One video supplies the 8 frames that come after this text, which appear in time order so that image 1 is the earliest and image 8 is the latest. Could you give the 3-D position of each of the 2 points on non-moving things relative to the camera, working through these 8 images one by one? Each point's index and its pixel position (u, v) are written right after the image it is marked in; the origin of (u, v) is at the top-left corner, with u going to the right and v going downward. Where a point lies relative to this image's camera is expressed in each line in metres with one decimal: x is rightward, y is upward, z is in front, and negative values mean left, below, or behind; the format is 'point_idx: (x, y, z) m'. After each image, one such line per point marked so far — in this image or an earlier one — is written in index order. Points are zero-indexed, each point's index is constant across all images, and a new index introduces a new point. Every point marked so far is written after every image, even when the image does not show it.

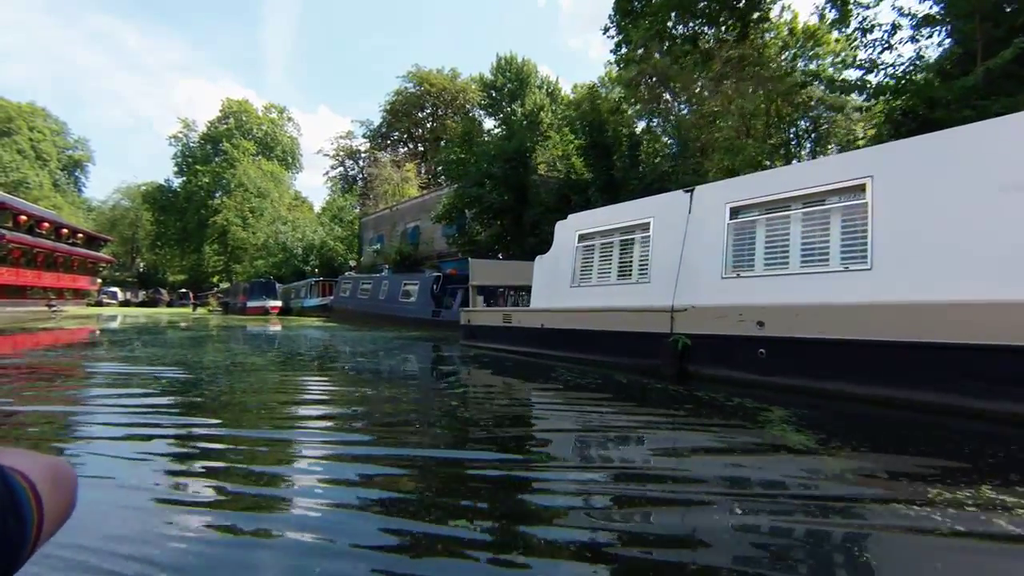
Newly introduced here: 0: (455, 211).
0: (-1.7, +2.5, +17.4) m
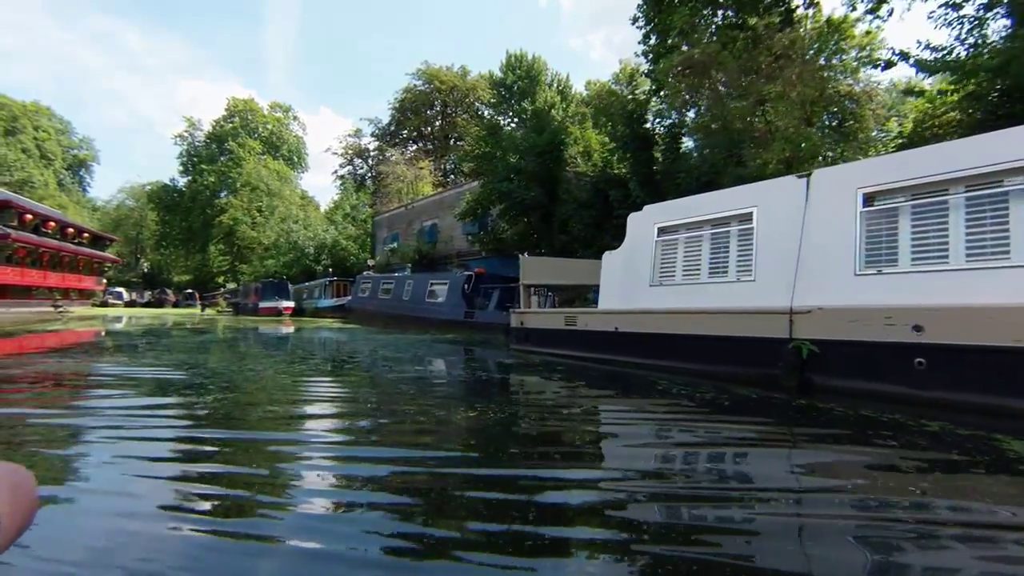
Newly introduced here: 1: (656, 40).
0: (-0.9, +2.5, +16.8) m
1: (+4.1, +7.2, +15.7) m
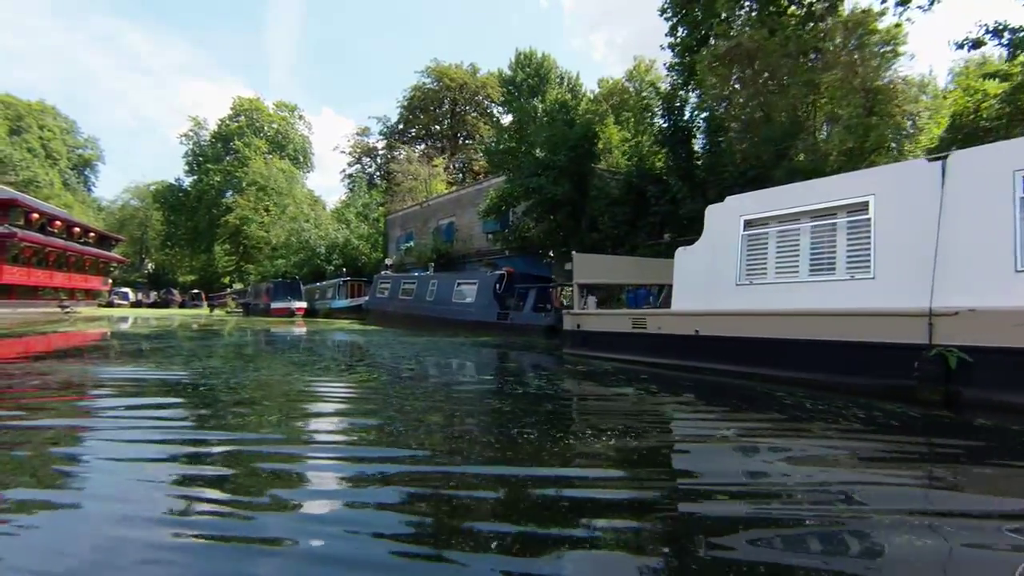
0: (-0.3, +2.5, +16.3) m
1: (+4.8, +7.2, +15.2) m
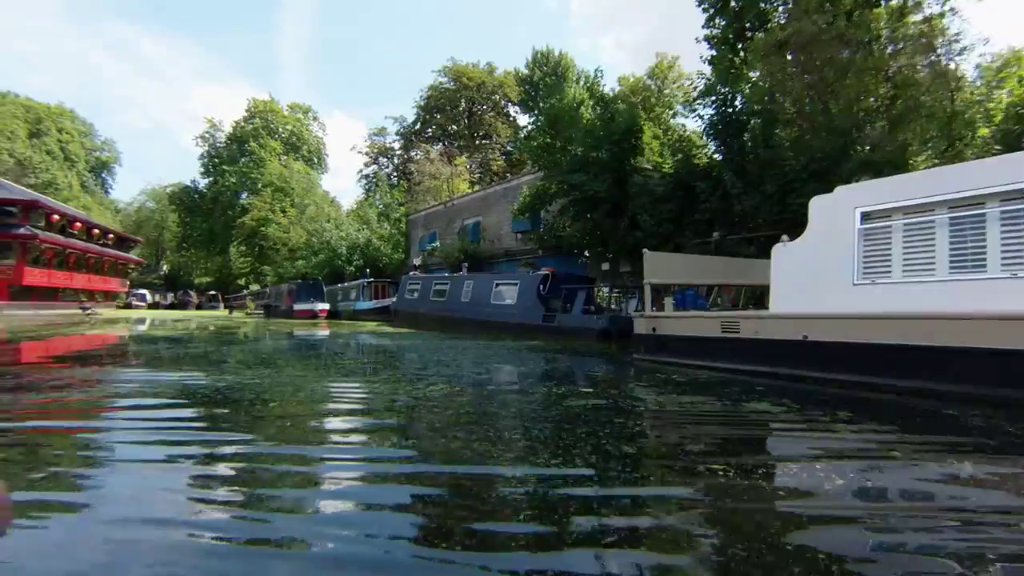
0: (+0.7, +2.5, +15.8) m
1: (+5.7, +7.2, +14.6) m
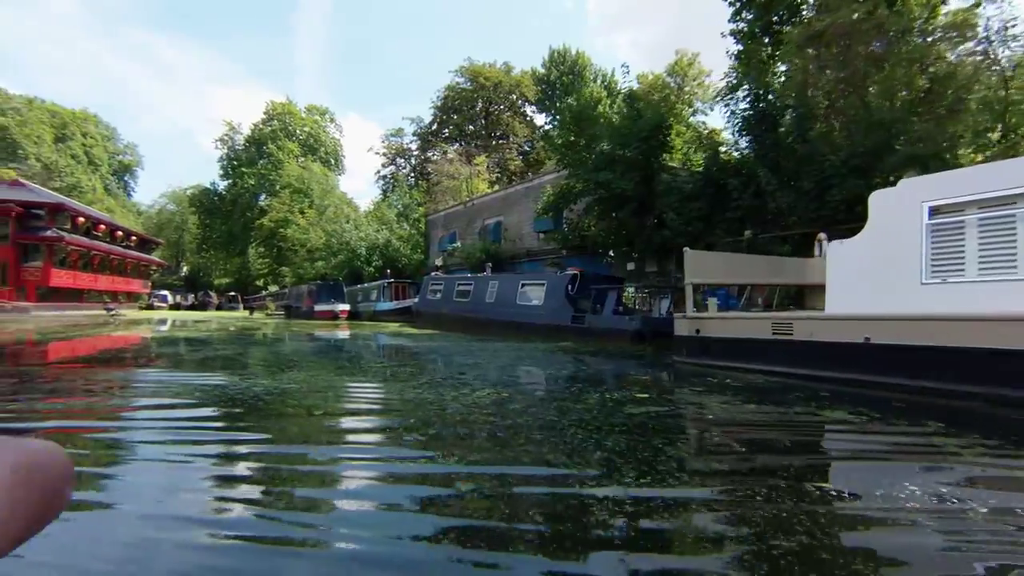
0: (+1.3, +2.5, +15.6) m
1: (+6.3, +7.2, +14.3) m
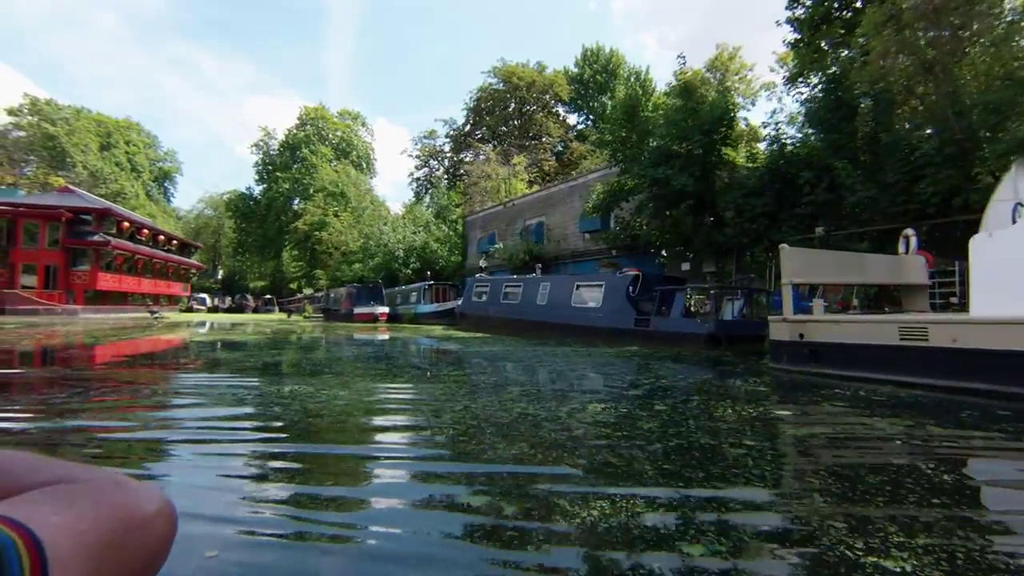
0: (+2.6, +2.5, +15.1) m
1: (+7.5, +7.2, +13.6) m
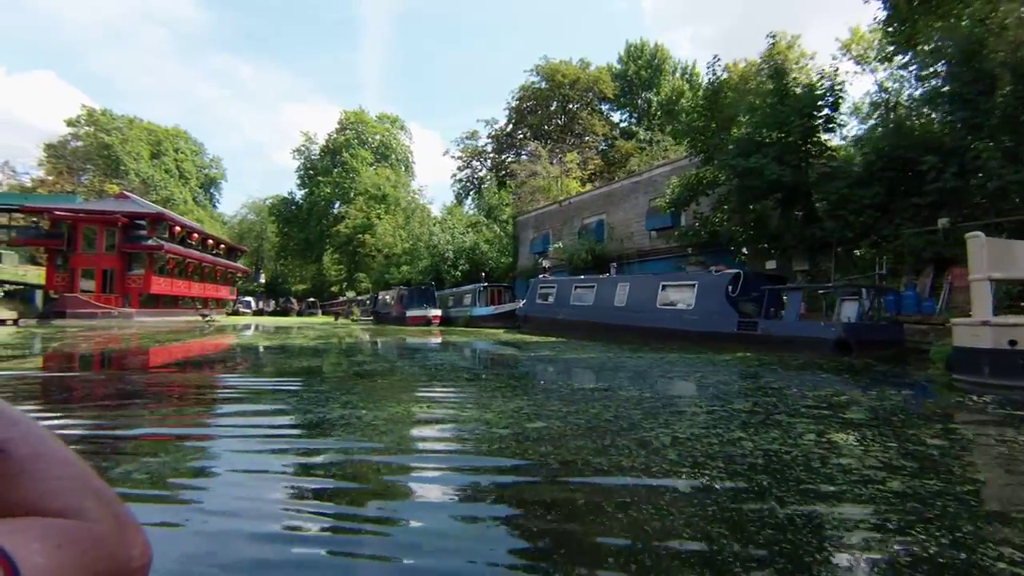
0: (+4.3, +2.4, +14.2) m
1: (+9.1, +7.2, +12.4) m
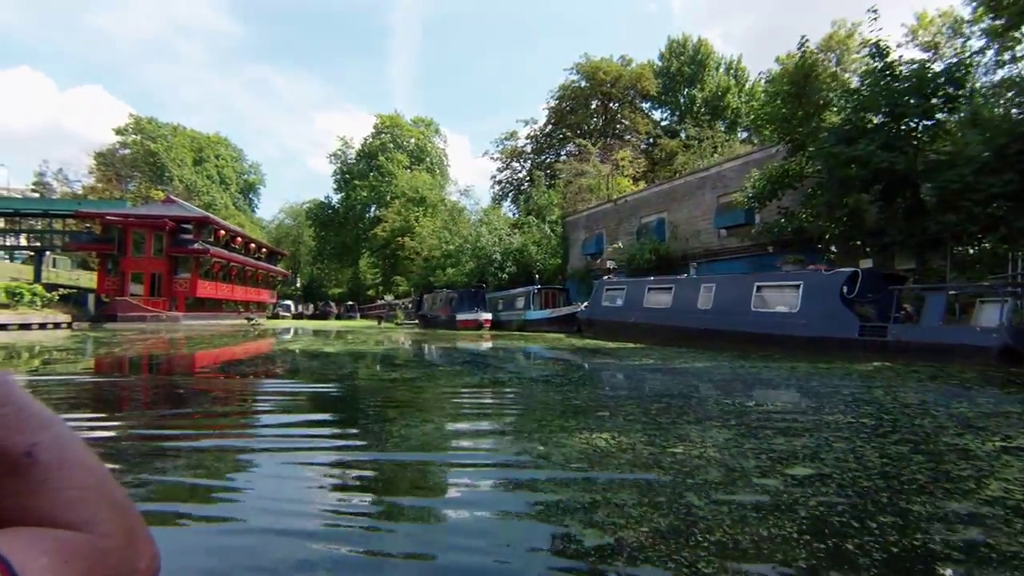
0: (+5.9, +2.4, +13.2) m
1: (+10.6, +7.2, +11.2) m
